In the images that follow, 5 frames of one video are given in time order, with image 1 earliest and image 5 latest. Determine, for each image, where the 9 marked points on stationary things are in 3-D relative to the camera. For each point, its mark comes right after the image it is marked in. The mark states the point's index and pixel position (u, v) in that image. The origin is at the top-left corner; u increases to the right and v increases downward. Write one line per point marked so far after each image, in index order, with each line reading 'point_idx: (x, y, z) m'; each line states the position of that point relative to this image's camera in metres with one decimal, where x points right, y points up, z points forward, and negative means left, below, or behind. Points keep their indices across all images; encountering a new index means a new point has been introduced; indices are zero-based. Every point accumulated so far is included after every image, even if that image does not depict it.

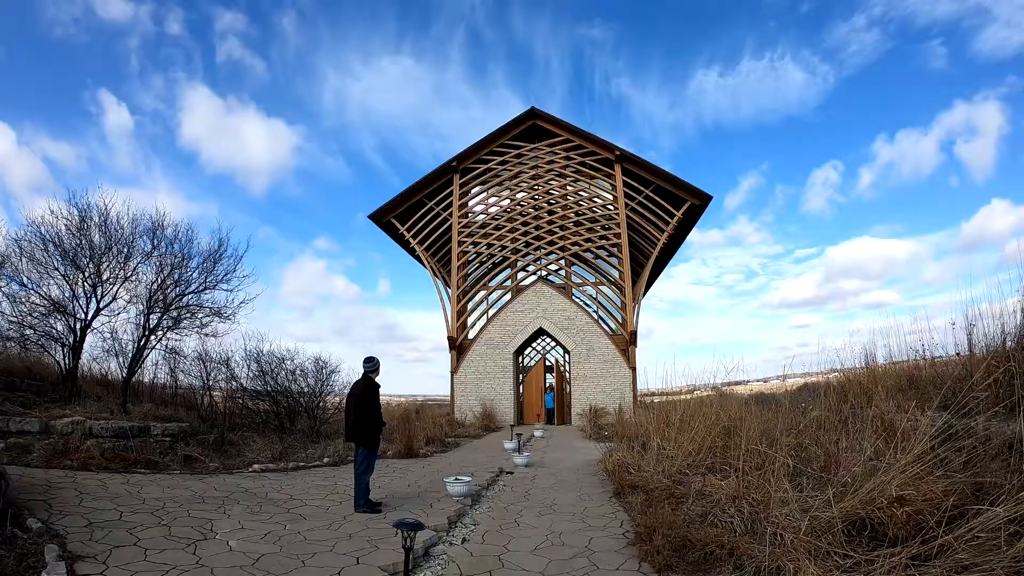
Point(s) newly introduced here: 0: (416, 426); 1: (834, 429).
0: (-2.7, -3.7, +16.1) m
1: (+3.6, -1.6, +6.7) m
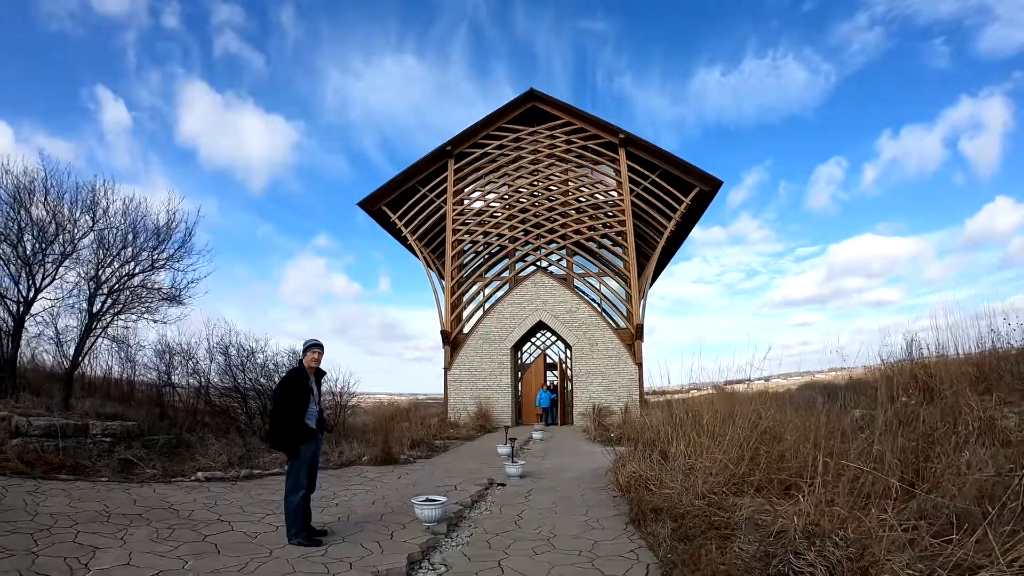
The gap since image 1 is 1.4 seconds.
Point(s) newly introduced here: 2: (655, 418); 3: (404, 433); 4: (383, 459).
0: (-2.7, -3.4, +14.7) m
1: (+3.5, -1.3, +5.2) m
2: (+1.9, -1.7, +8.0) m
3: (-2.1, -2.8, +11.6) m
4: (-2.1, -2.7, +9.6) m
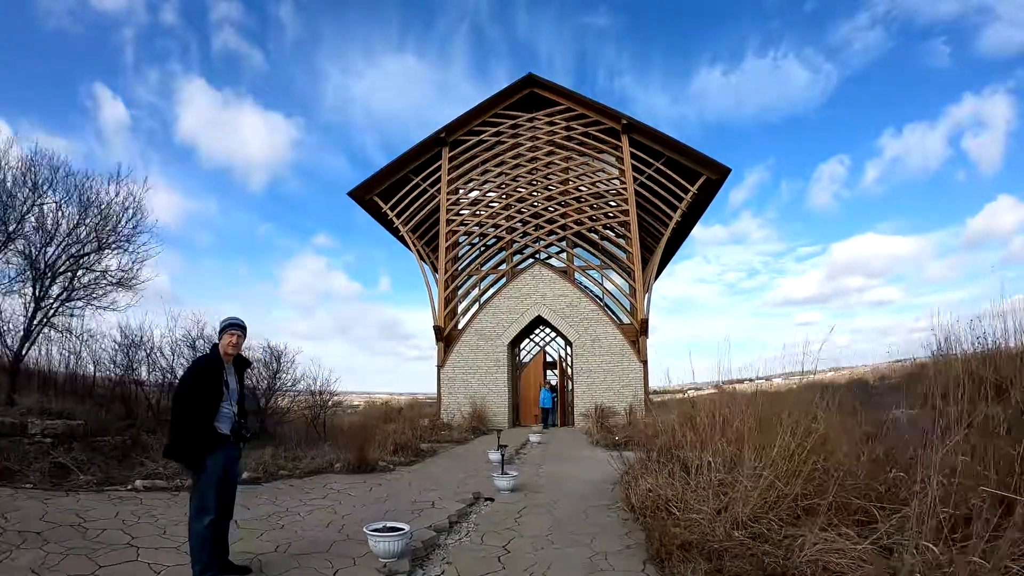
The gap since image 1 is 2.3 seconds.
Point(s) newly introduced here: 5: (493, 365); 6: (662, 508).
0: (-2.8, -3.2, +13.5) m
1: (+3.4, -1.1, +4.1) m
2: (+1.8, -1.5, +6.8) m
3: (-2.2, -2.6, +10.5) m
4: (-2.2, -2.5, +8.5) m
5: (-0.6, -2.5, +19.3) m
6: (+1.1, -1.7, +4.6) m
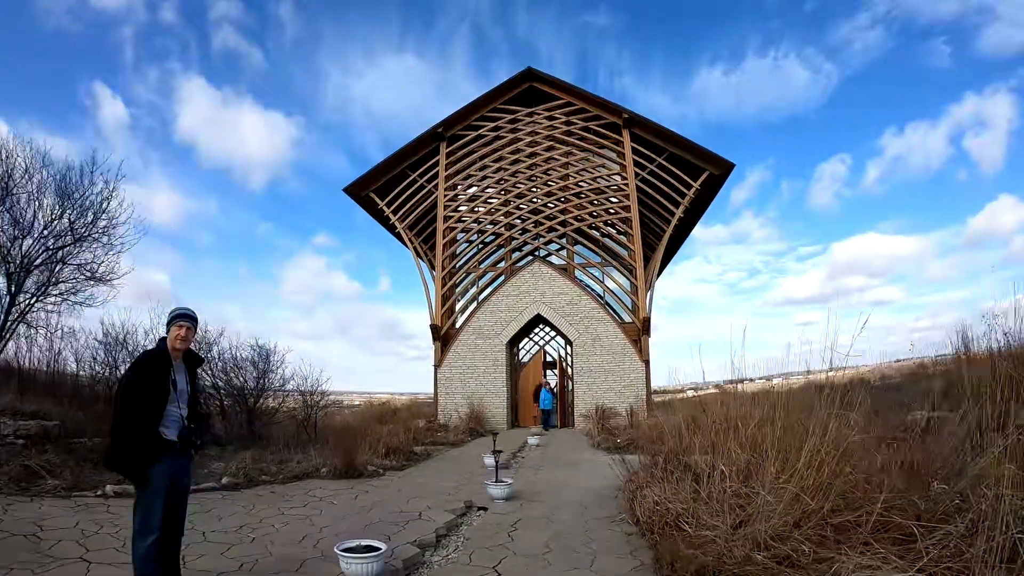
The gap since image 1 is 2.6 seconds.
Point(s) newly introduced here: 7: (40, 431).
0: (-2.9, -3.1, +13.1) m
1: (+3.3, -1.0, +3.6) m
2: (+1.7, -1.4, +6.4) m
3: (-2.3, -2.5, +10.1) m
4: (-2.2, -2.5, +8.1) m
5: (-0.6, -2.4, +18.9) m
6: (+1.1, -1.6, +4.2) m
7: (-6.5, -2.0, +8.3) m
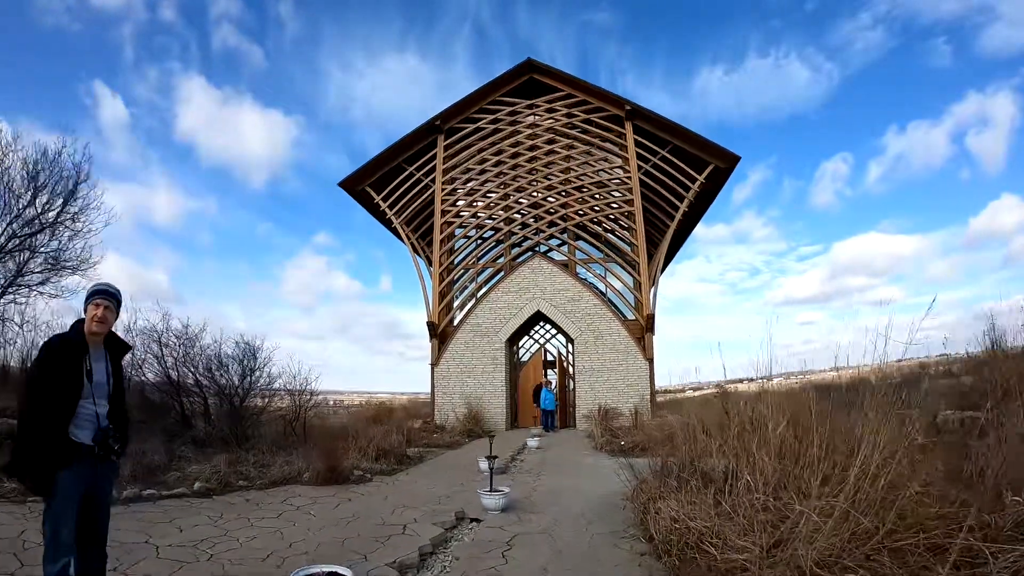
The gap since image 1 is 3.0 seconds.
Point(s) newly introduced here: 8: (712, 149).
0: (-2.9, -3.0, +12.5) m
1: (+3.3, -0.9, +3.1) m
2: (+1.7, -1.3, +5.8) m
3: (-2.3, -2.4, +9.5) m
4: (-2.3, -2.4, +7.5) m
5: (-0.7, -2.3, +18.3) m
6: (+1.1, -1.5, +3.6) m
7: (-6.6, -1.9, +7.7) m
8: (+6.6, +4.6, +19.6) m
